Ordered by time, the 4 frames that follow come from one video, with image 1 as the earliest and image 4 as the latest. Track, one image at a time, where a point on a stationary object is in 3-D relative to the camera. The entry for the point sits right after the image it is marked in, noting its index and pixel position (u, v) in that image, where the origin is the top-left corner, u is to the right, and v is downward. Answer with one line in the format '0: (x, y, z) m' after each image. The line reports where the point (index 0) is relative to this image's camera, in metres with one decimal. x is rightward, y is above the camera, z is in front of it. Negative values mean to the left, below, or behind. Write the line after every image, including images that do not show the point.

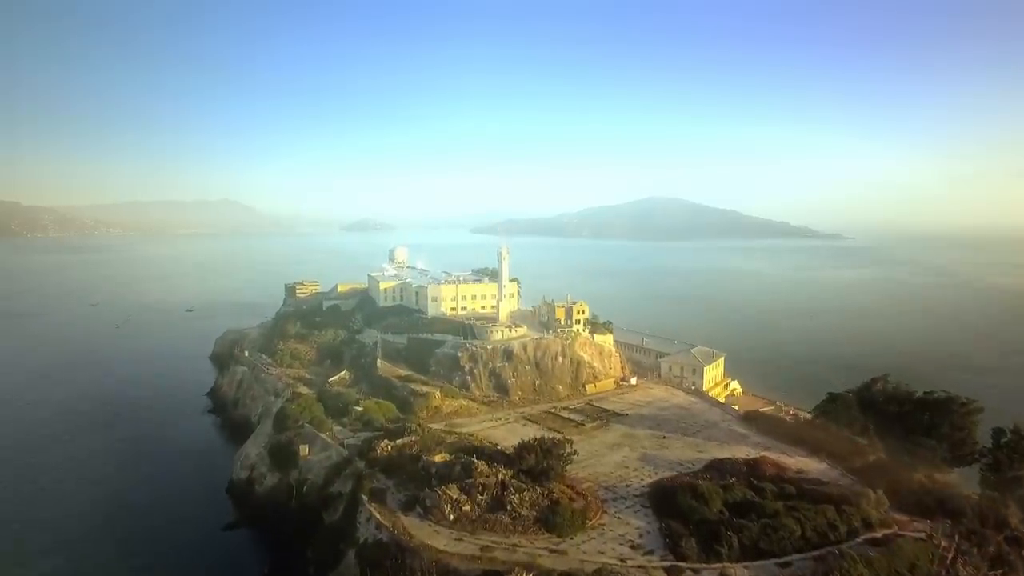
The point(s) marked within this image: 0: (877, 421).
0: (+10.8, -3.9, +18.3) m
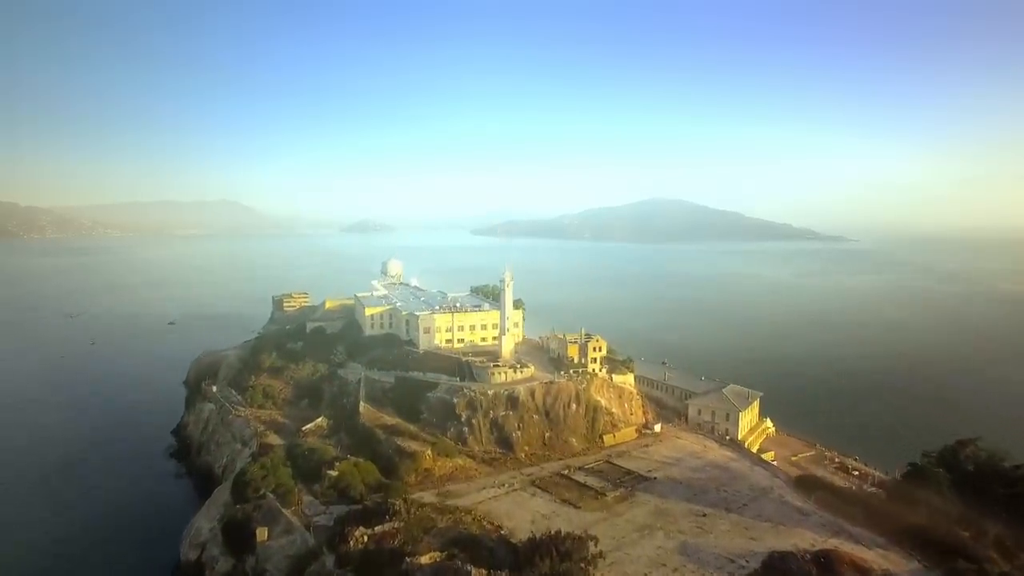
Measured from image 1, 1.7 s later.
0: (+10.9, -5.1, +14.7) m
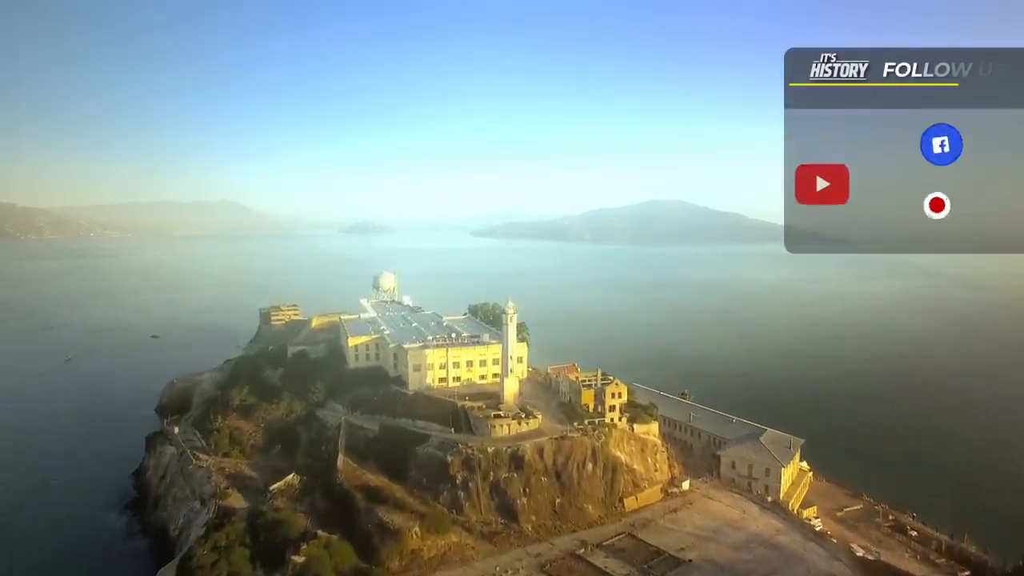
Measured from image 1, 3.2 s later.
0: (+11.1, -6.1, +11.4) m
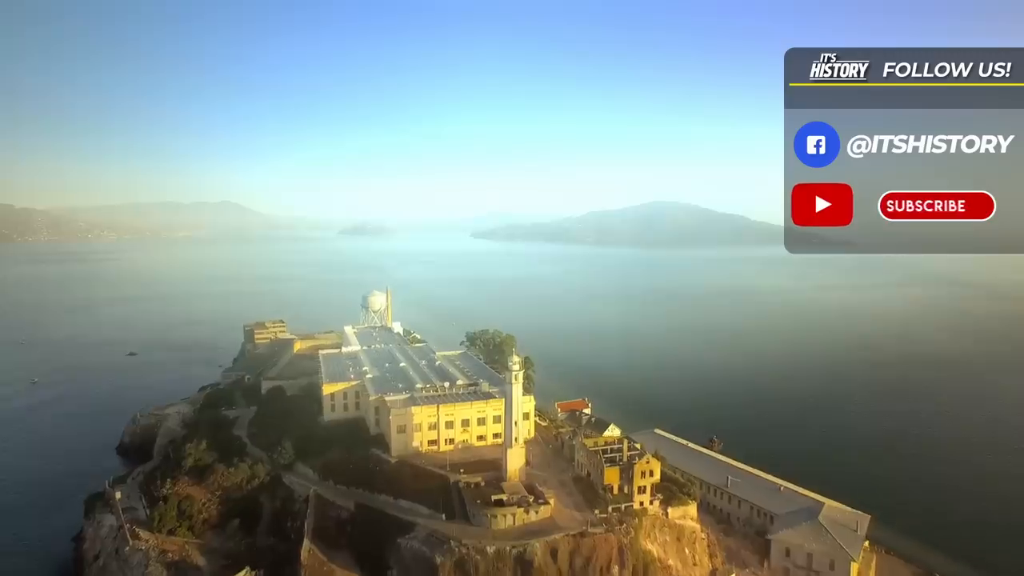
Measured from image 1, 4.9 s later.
0: (+11.2, -7.3, +7.8) m
